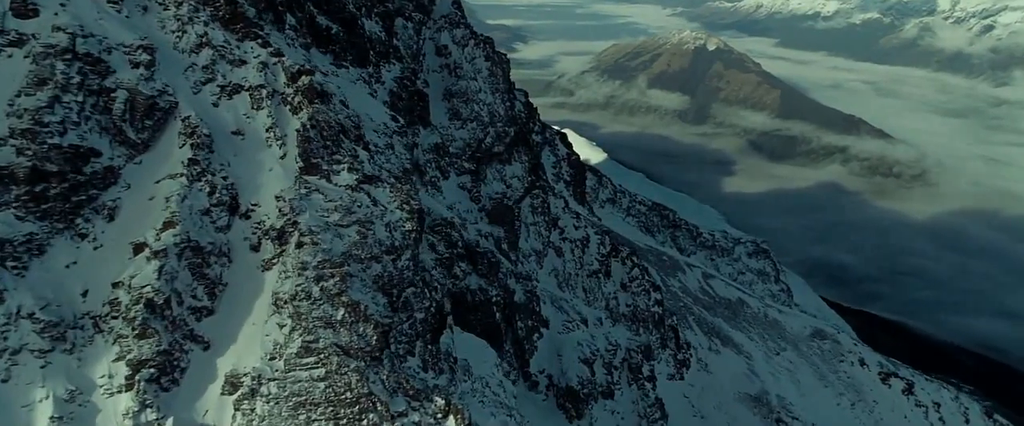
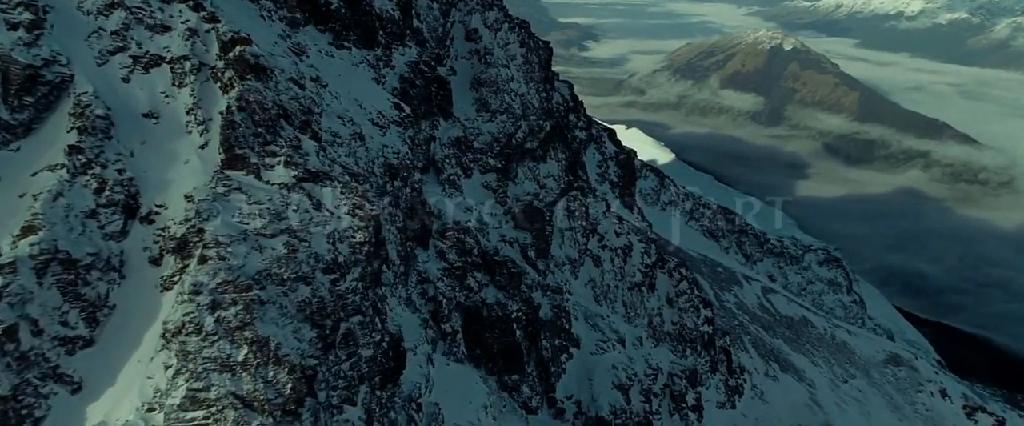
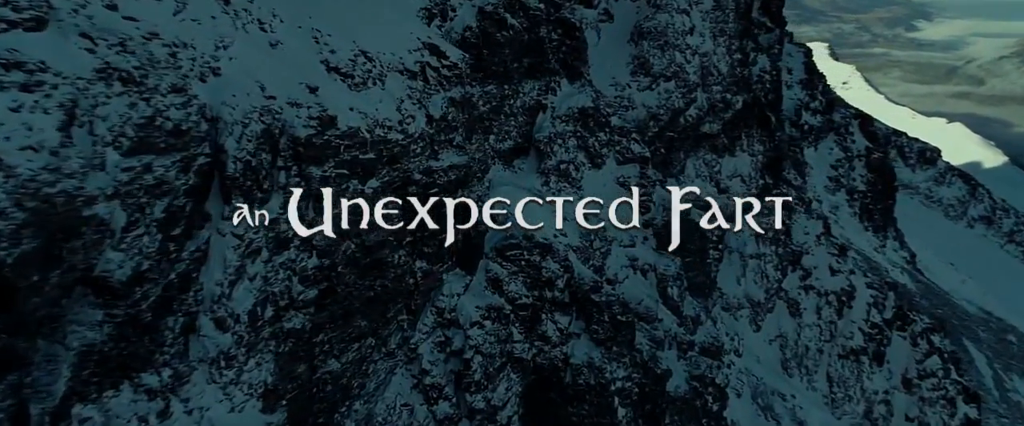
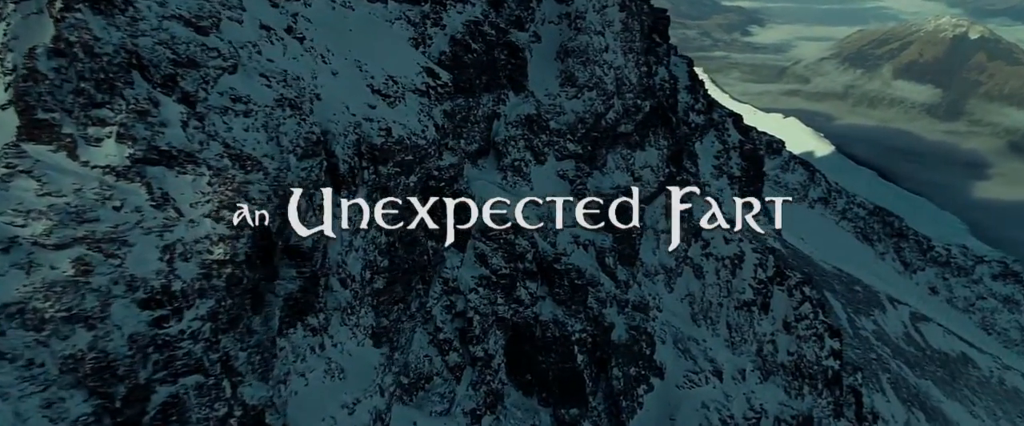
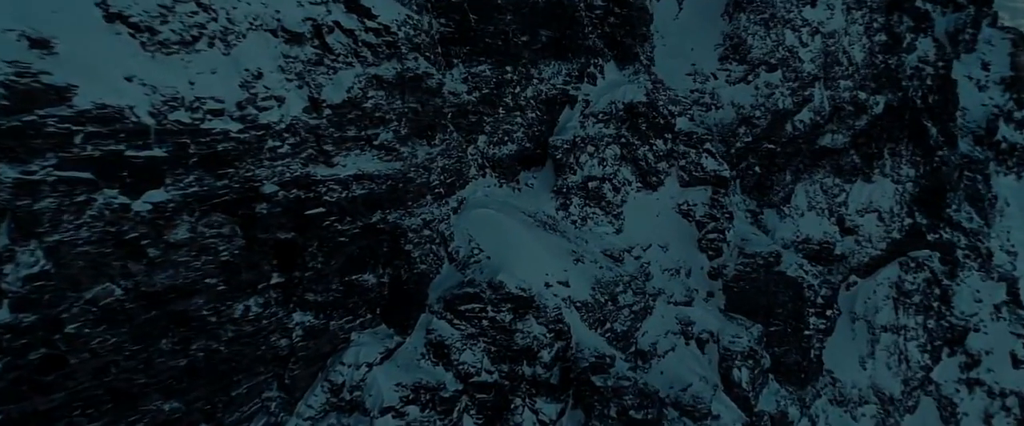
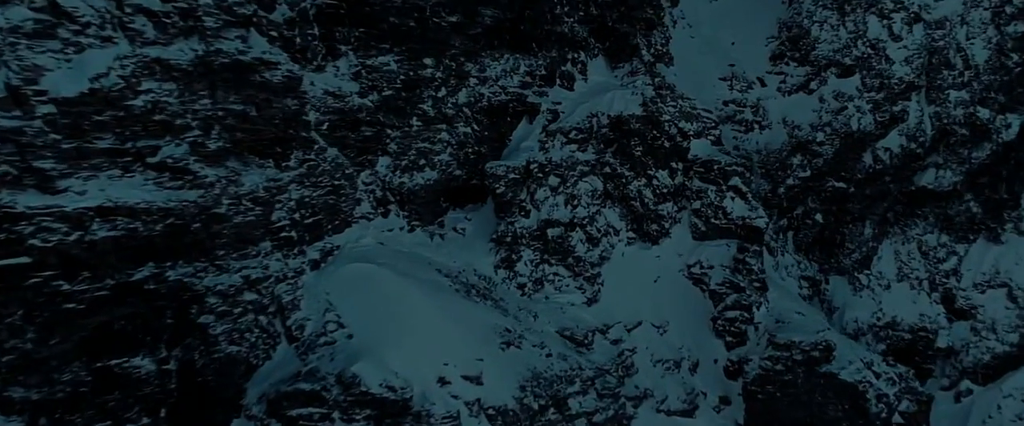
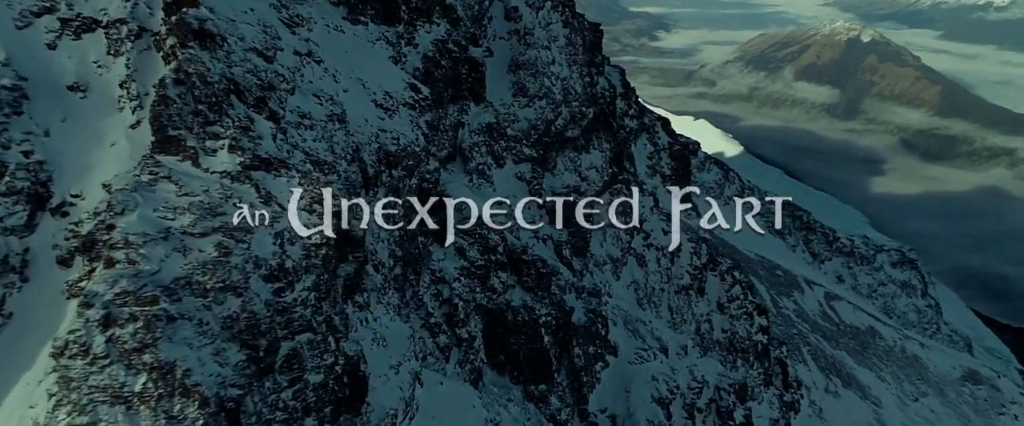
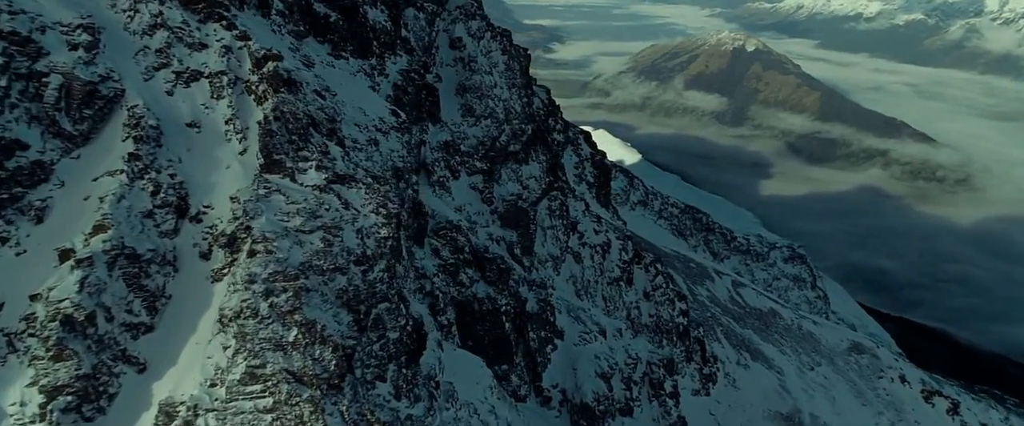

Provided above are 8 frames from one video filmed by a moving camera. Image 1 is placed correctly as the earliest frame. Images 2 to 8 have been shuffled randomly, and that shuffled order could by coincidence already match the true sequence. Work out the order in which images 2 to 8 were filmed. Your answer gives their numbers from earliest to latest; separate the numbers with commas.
8, 2, 7, 4, 3, 5, 6
